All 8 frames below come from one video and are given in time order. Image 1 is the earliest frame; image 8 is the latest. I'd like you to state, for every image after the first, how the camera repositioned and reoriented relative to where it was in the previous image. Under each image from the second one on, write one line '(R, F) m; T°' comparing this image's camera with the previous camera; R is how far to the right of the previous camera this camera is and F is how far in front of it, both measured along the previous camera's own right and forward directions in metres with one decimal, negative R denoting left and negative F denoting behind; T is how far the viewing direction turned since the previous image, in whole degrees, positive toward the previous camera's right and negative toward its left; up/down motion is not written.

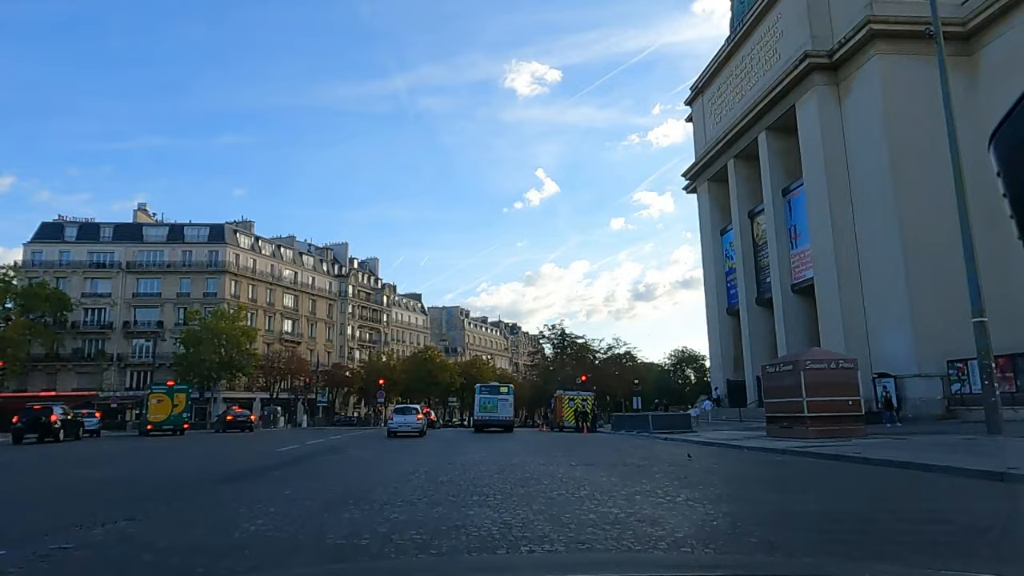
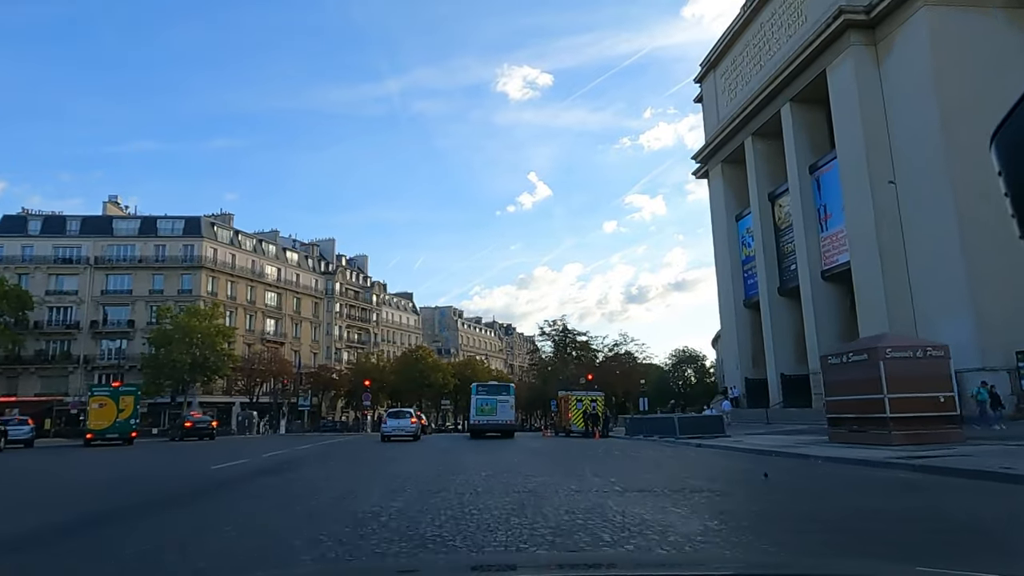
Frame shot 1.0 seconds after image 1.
(-0.4, +4.6) m; +1°
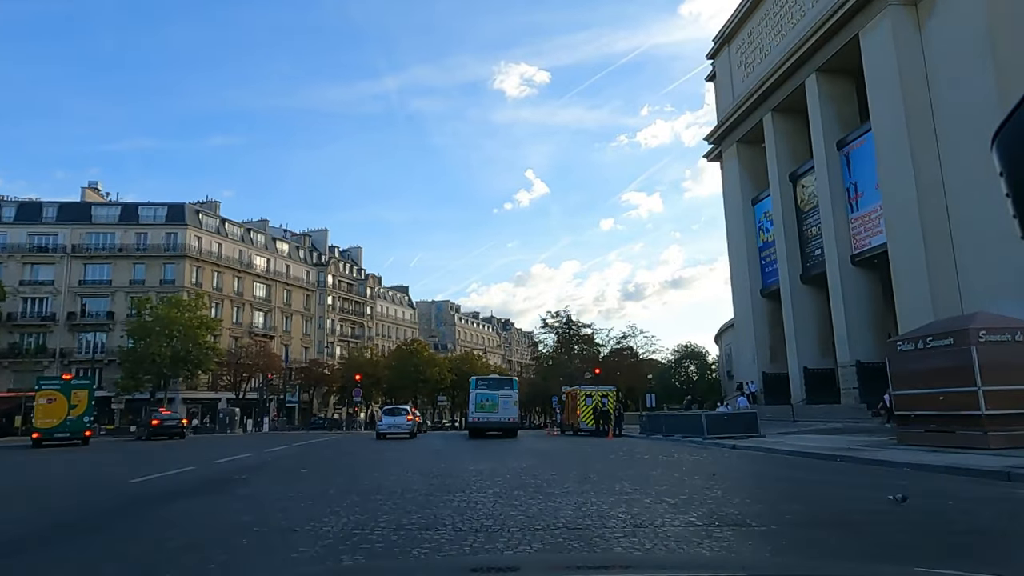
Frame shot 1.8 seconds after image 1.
(-0.3, +3.4) m; 0°
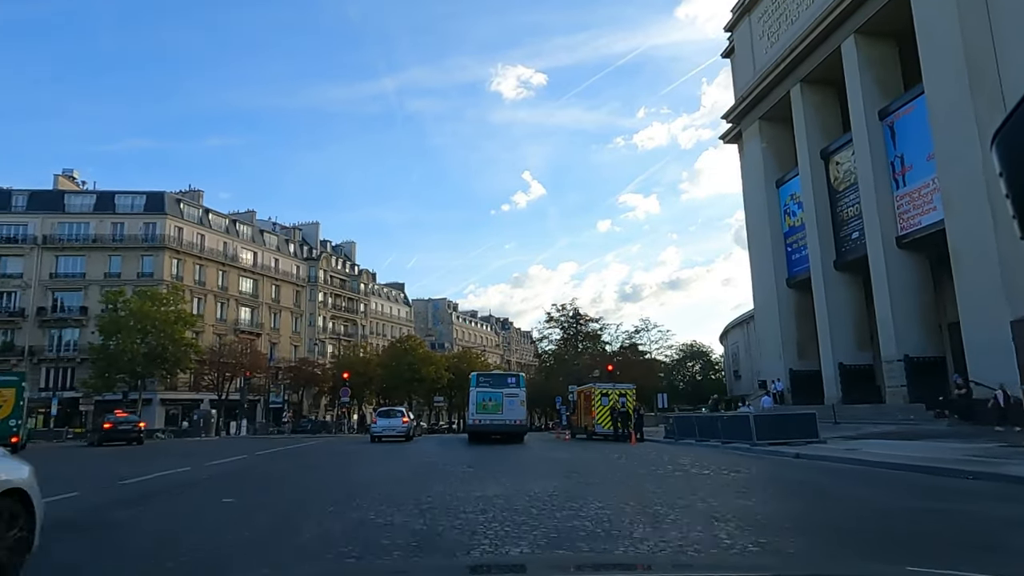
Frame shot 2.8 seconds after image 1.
(-0.4, +4.1) m; 0°
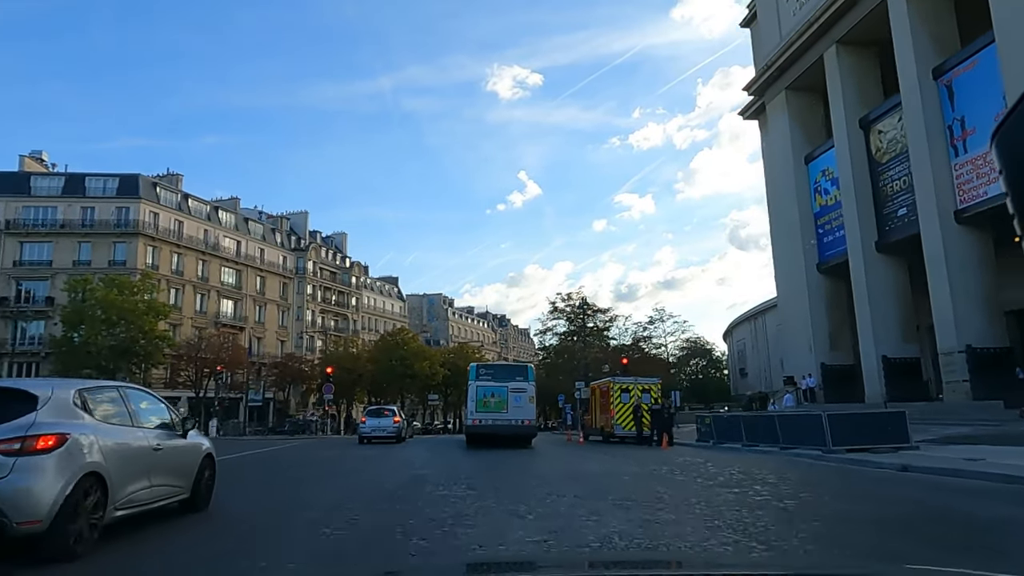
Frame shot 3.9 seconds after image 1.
(-0.4, +4.2) m; 0°
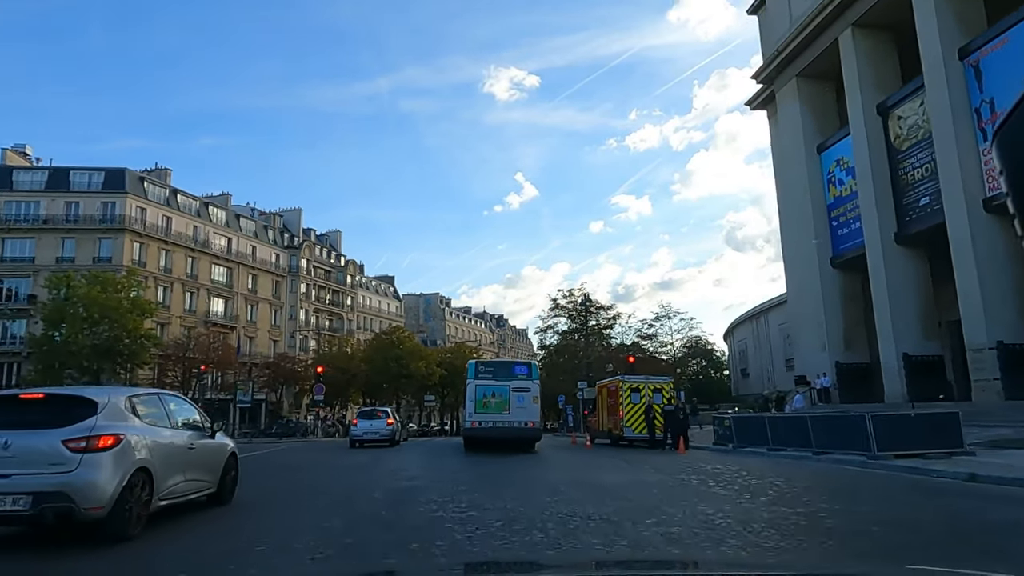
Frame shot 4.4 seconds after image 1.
(-0.2, +1.8) m; 0°
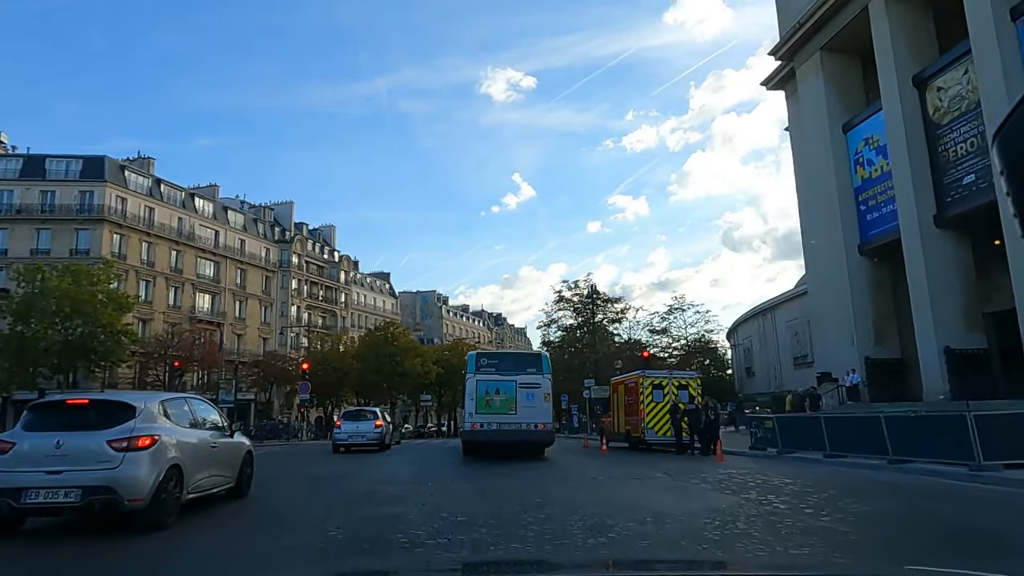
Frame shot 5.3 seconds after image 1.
(-0.3, +2.9) m; 0°
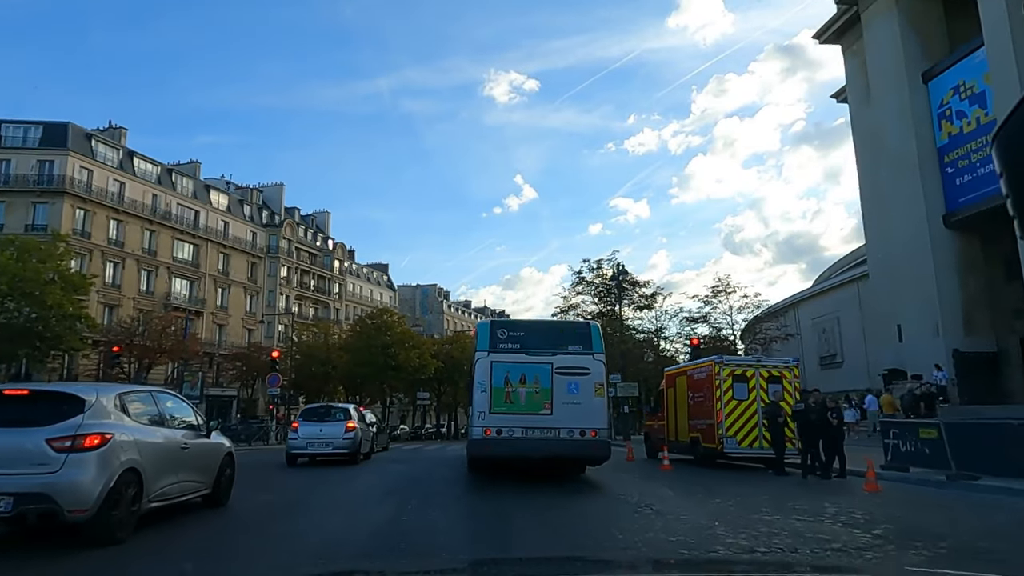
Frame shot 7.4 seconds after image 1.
(-0.6, +5.8) m; 0°
